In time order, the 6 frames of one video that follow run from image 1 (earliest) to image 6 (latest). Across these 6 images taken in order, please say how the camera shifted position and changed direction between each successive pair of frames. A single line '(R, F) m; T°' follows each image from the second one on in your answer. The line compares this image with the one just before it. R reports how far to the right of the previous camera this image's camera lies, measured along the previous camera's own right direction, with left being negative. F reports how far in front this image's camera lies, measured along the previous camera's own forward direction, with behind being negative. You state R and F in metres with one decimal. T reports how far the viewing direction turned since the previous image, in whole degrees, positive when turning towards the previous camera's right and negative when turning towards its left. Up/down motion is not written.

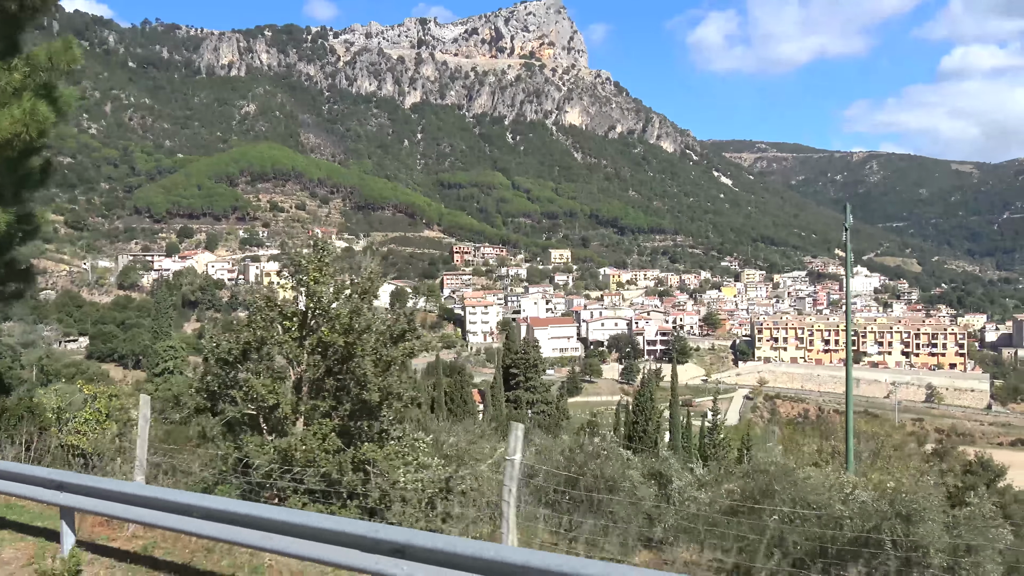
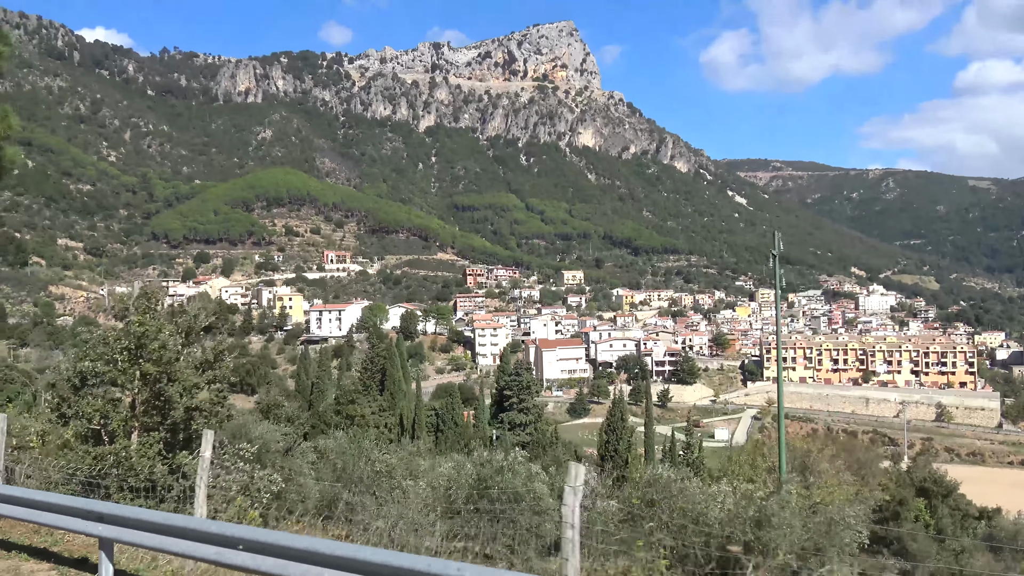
(+0.6, -0.3) m; -1°
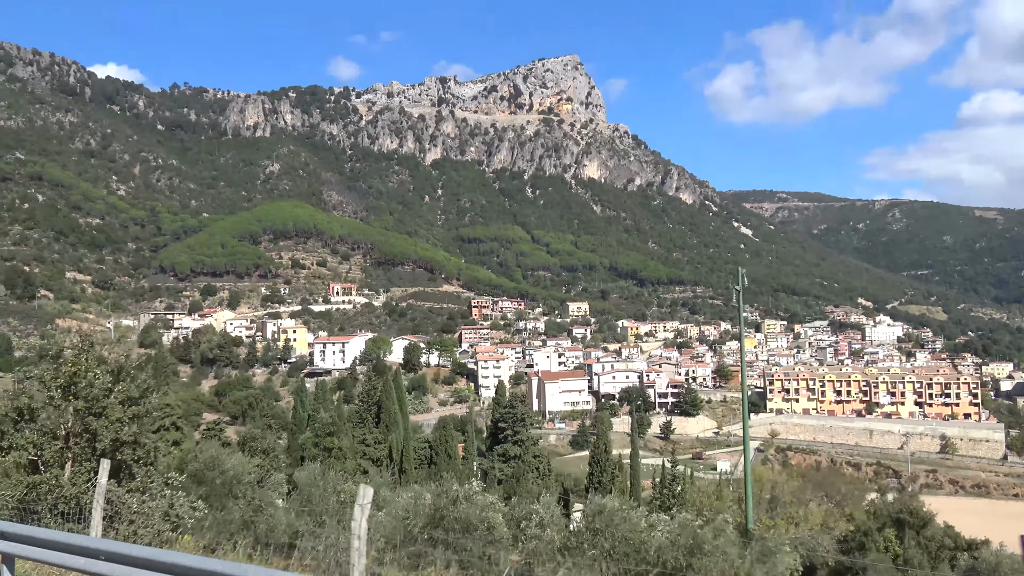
(+0.3, -0.3) m; 0°
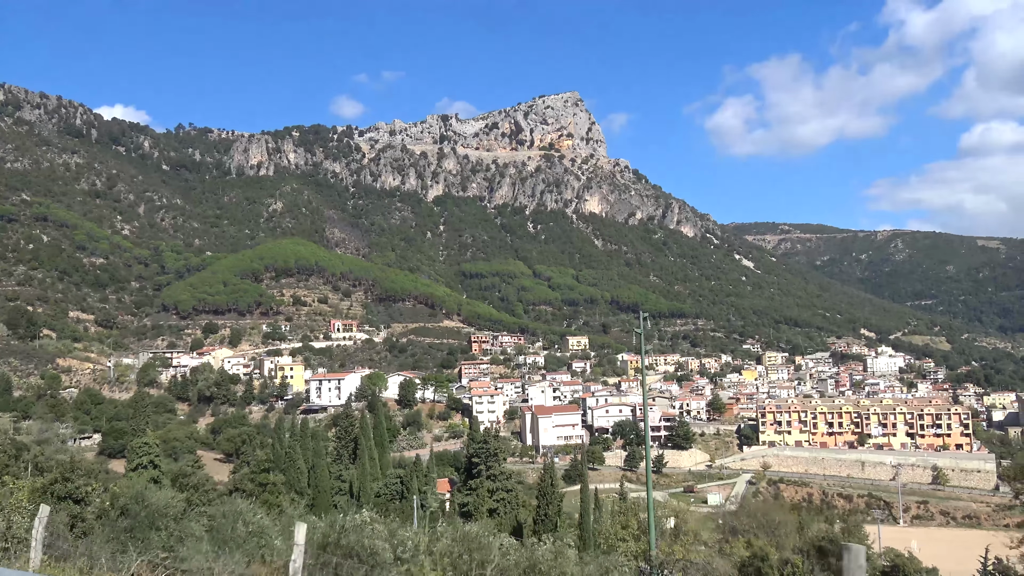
(+0.8, -0.6) m; 0°
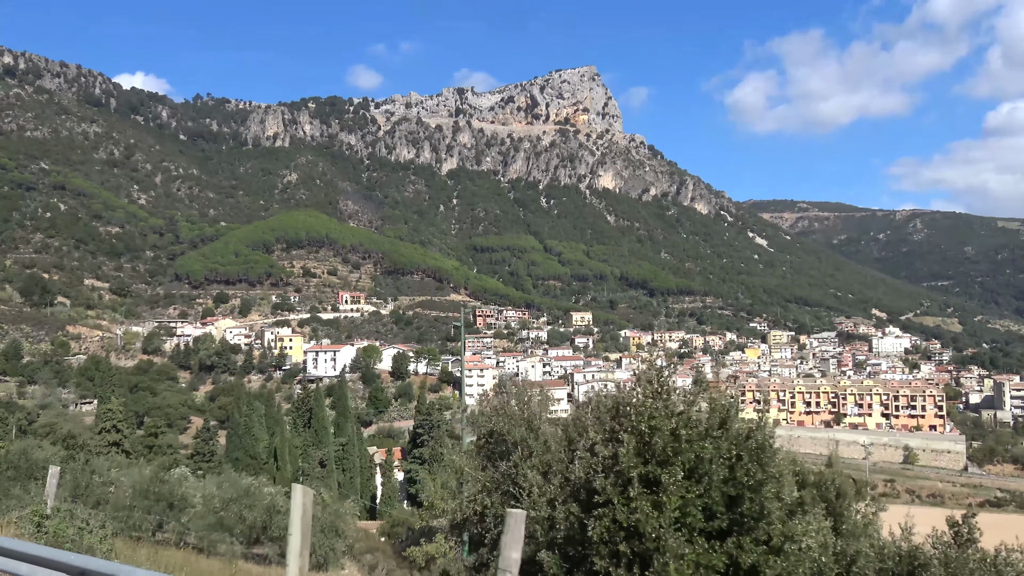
(+1.9, -0.7) m; -1°
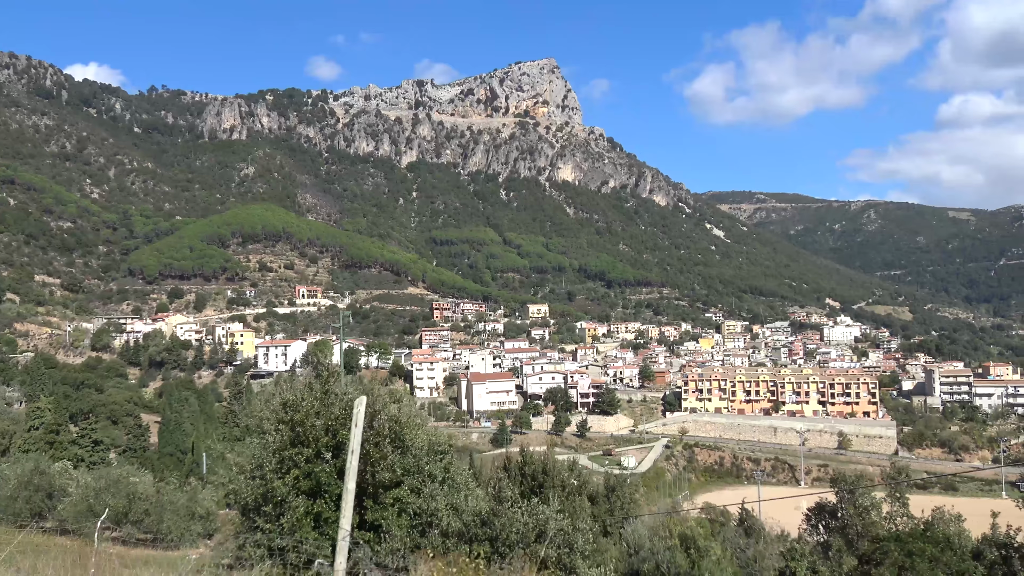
(+1.0, -0.6) m; +3°
